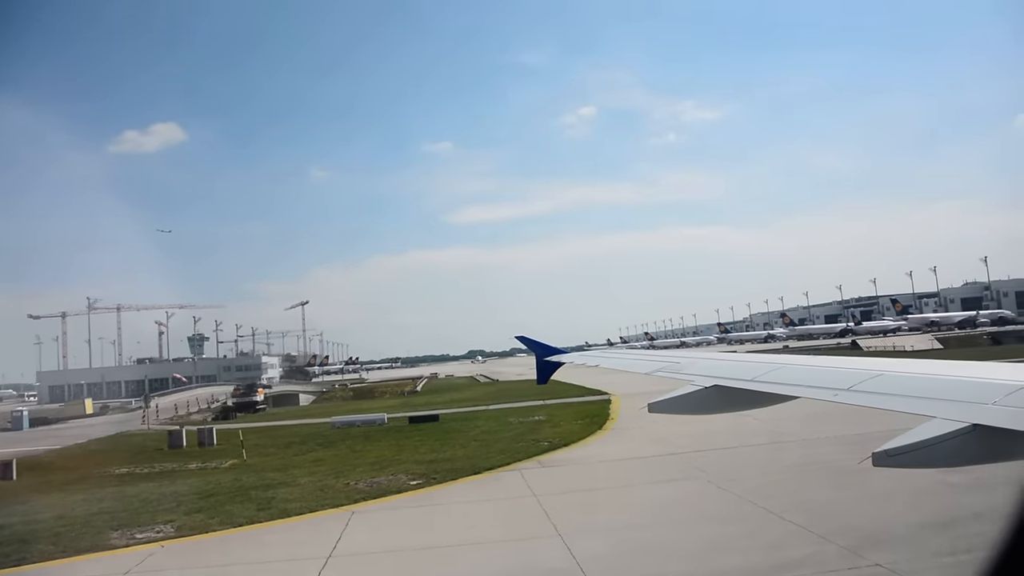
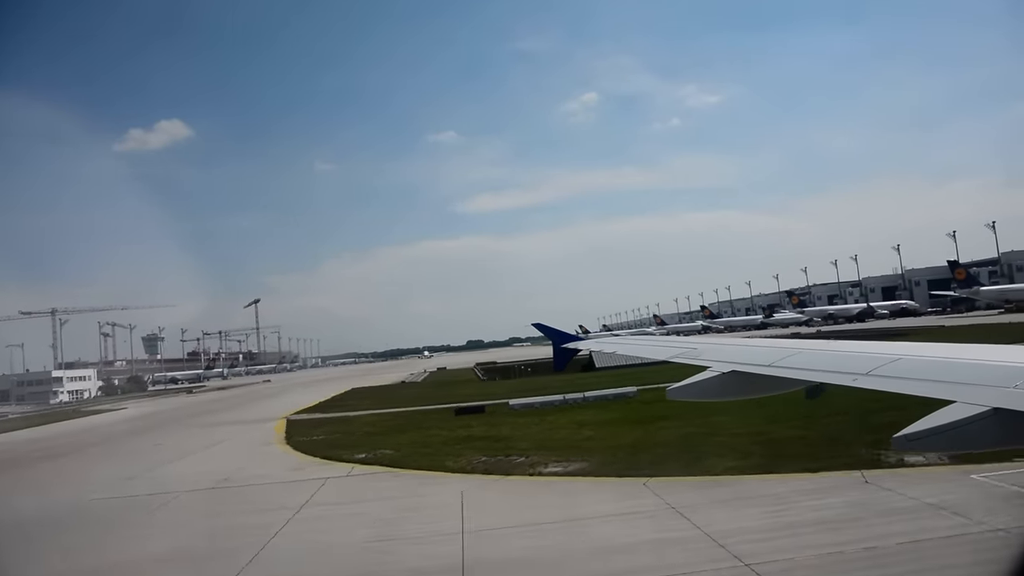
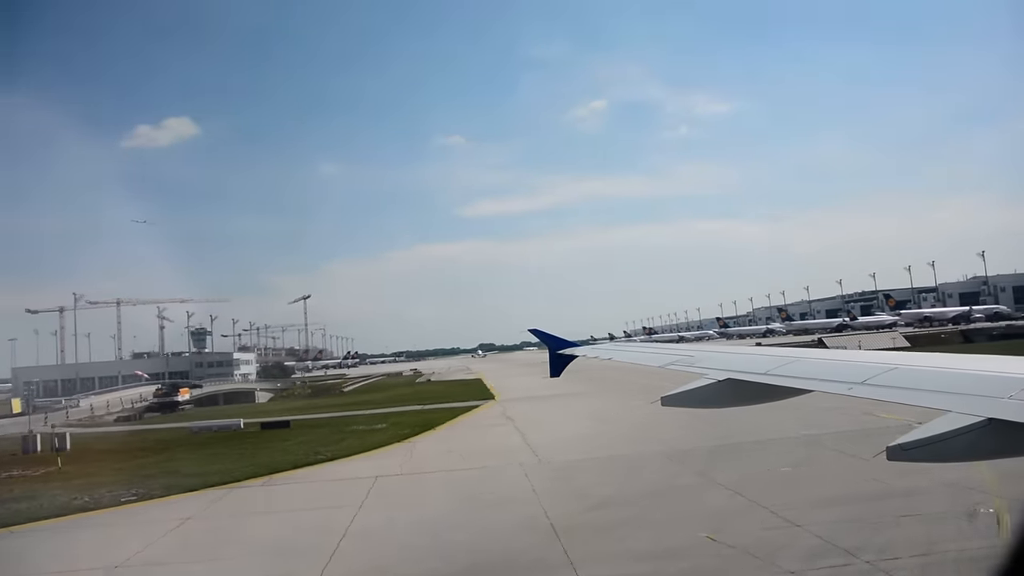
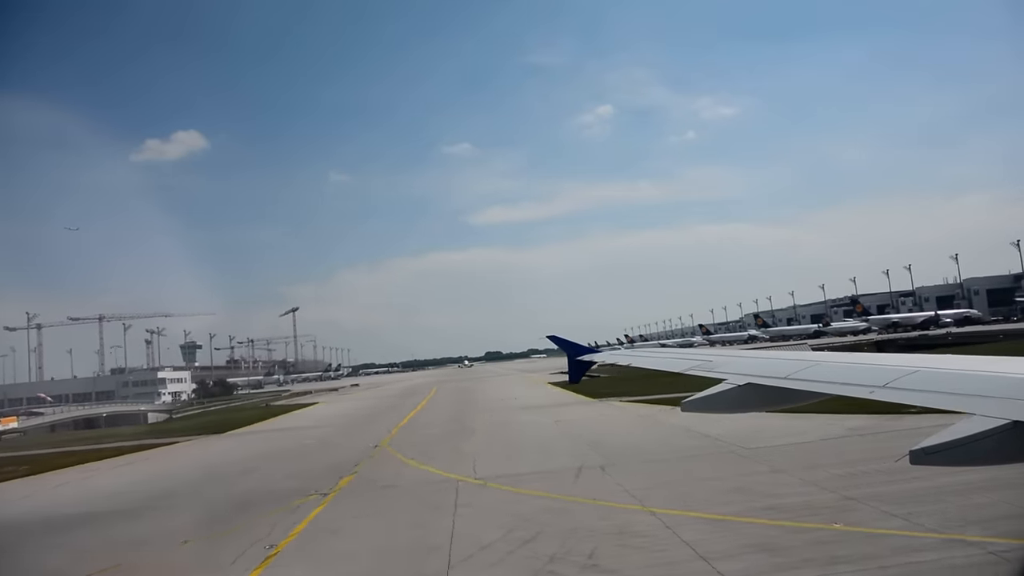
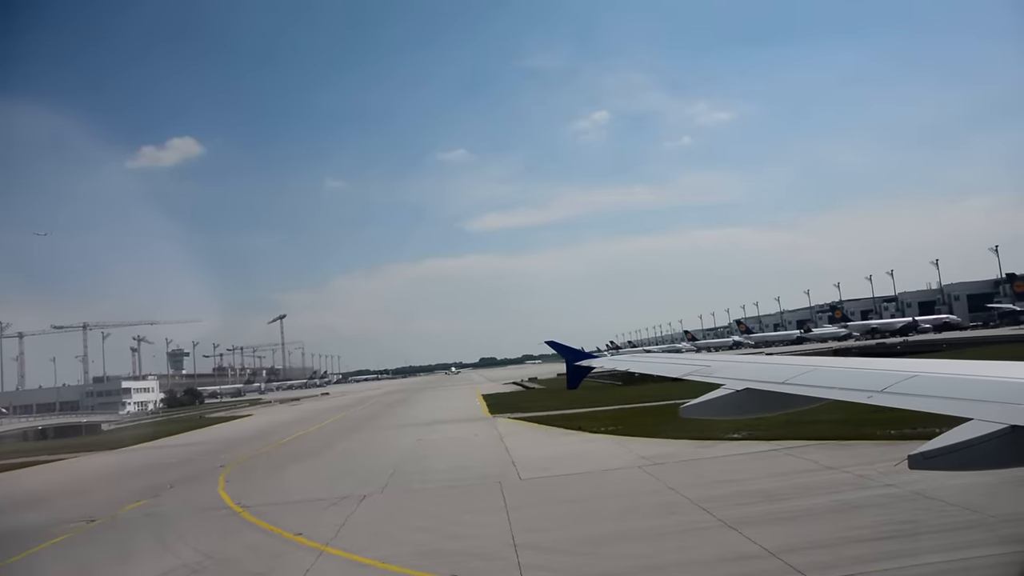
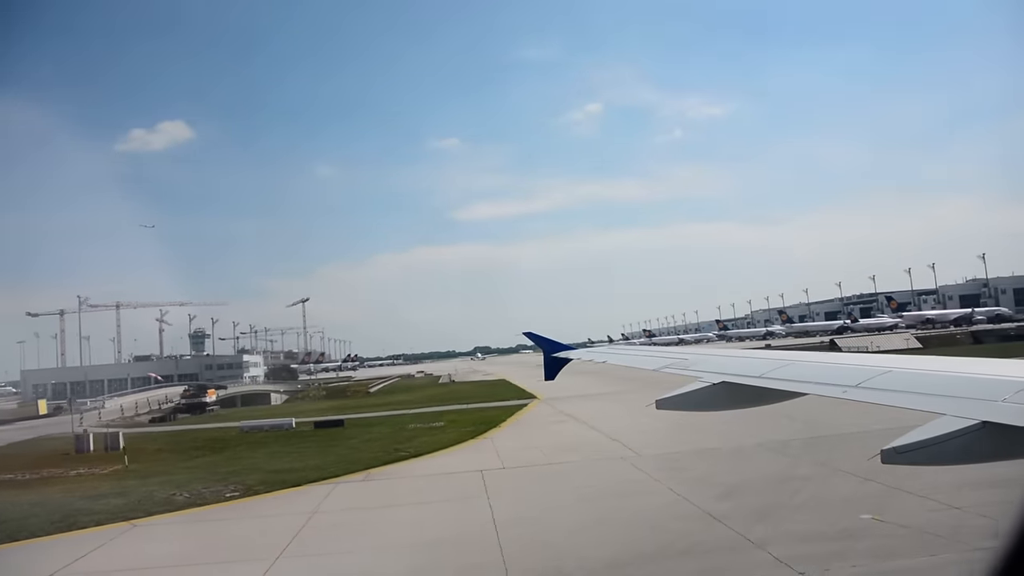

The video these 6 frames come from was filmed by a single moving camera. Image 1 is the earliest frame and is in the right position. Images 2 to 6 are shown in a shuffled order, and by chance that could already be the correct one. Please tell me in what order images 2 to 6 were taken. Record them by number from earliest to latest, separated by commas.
6, 3, 4, 5, 2
